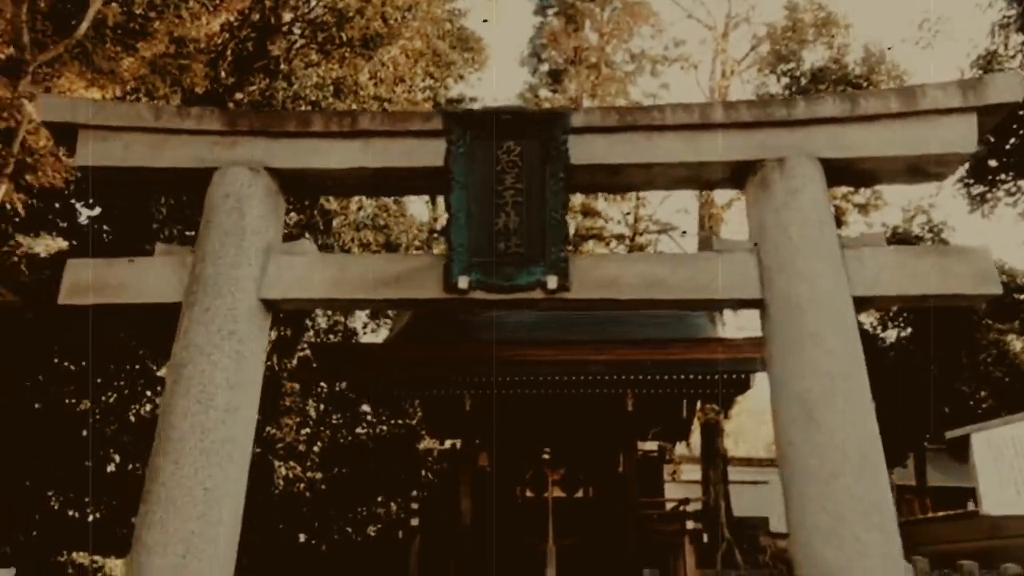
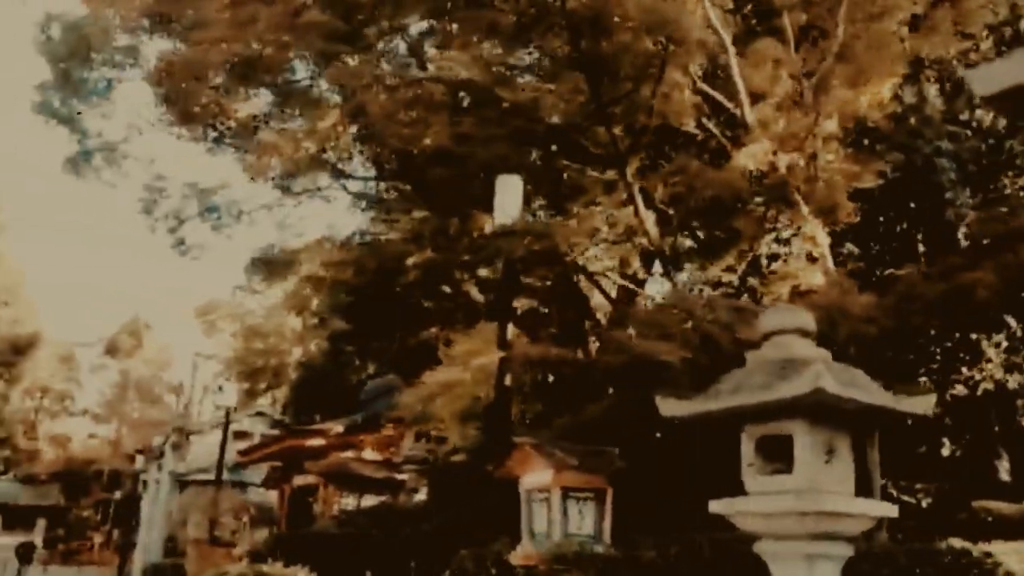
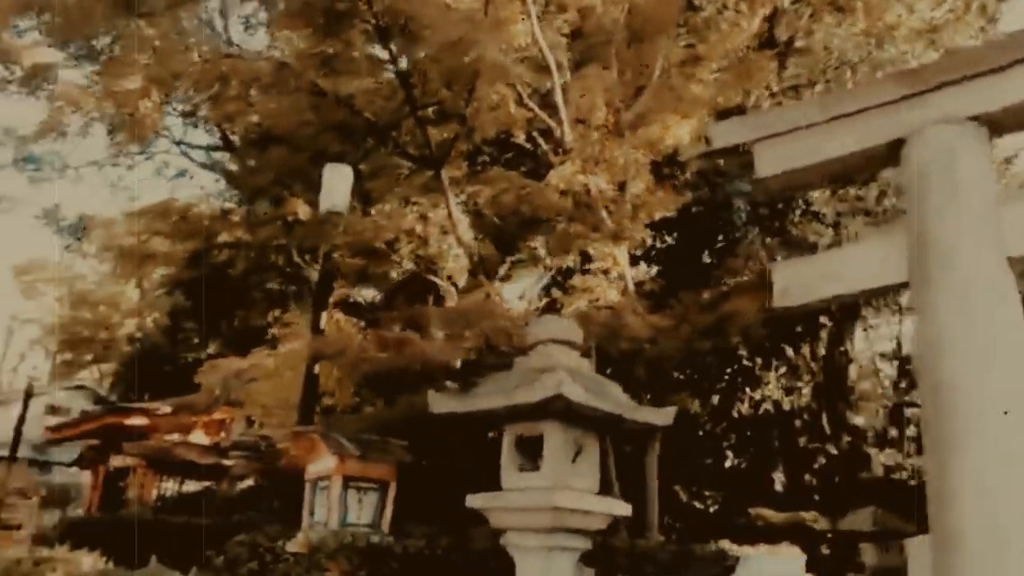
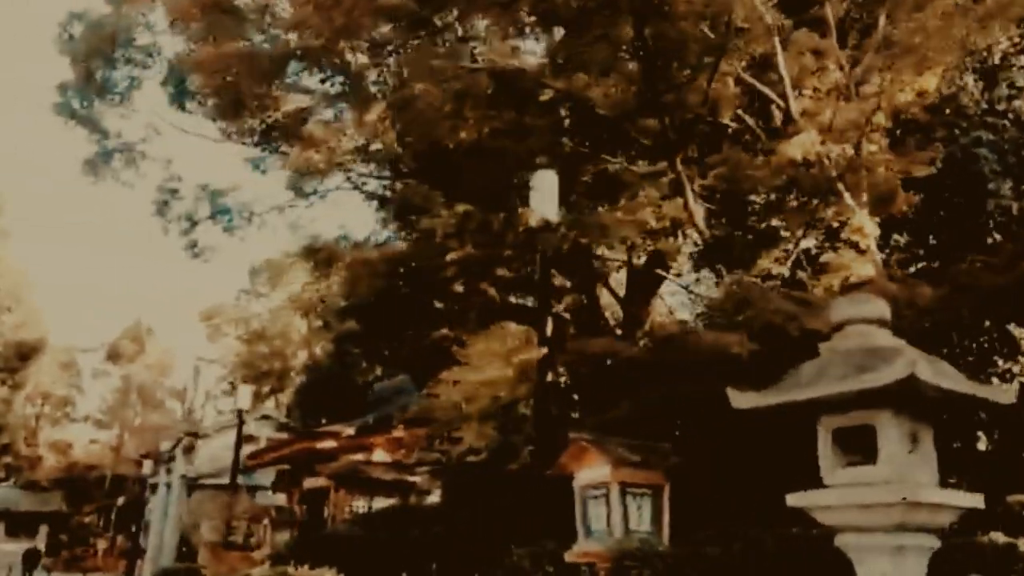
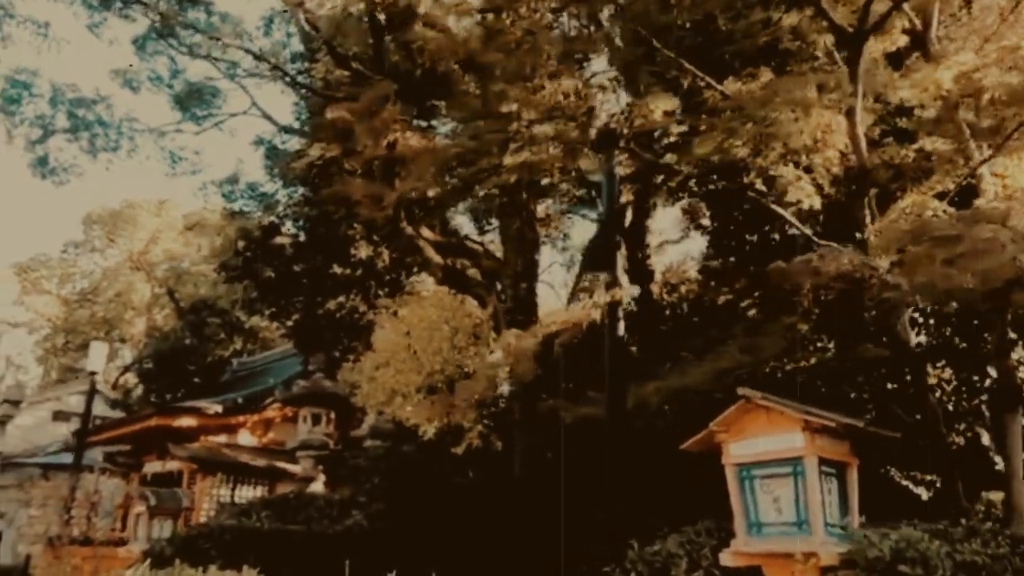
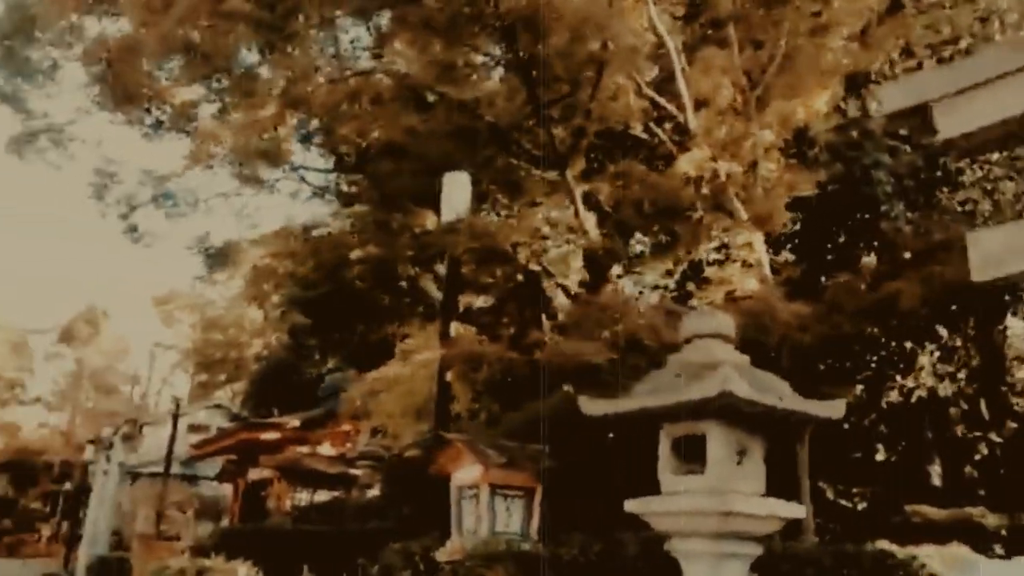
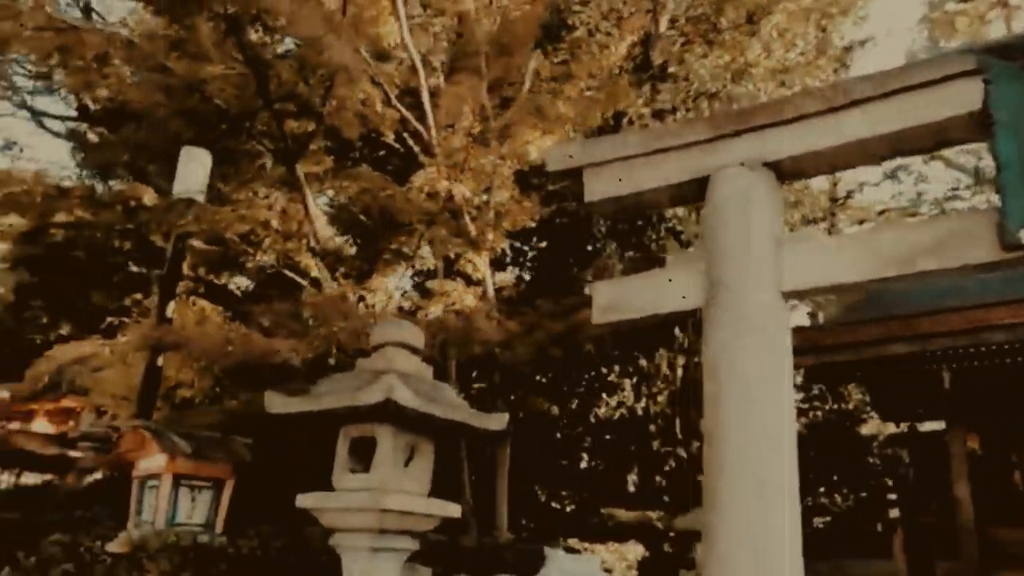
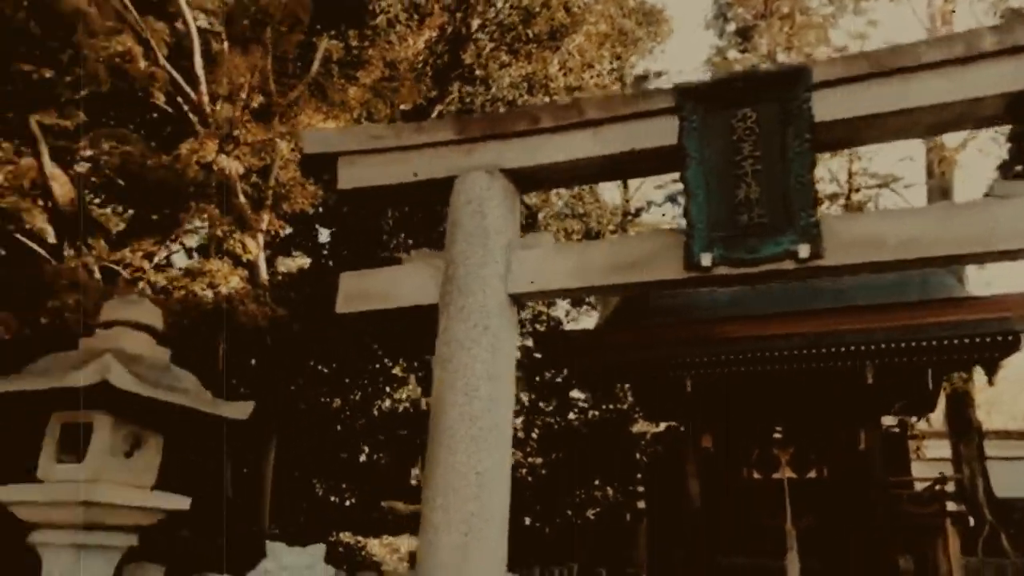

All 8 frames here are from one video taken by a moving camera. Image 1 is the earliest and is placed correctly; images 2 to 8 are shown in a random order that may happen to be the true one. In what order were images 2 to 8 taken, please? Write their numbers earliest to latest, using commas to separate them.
8, 7, 3, 6, 2, 4, 5
